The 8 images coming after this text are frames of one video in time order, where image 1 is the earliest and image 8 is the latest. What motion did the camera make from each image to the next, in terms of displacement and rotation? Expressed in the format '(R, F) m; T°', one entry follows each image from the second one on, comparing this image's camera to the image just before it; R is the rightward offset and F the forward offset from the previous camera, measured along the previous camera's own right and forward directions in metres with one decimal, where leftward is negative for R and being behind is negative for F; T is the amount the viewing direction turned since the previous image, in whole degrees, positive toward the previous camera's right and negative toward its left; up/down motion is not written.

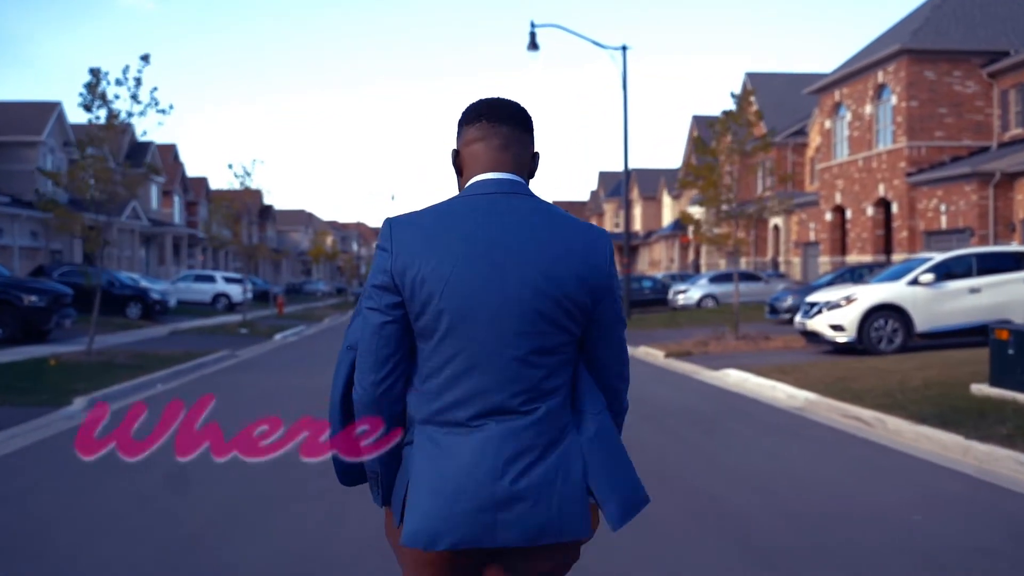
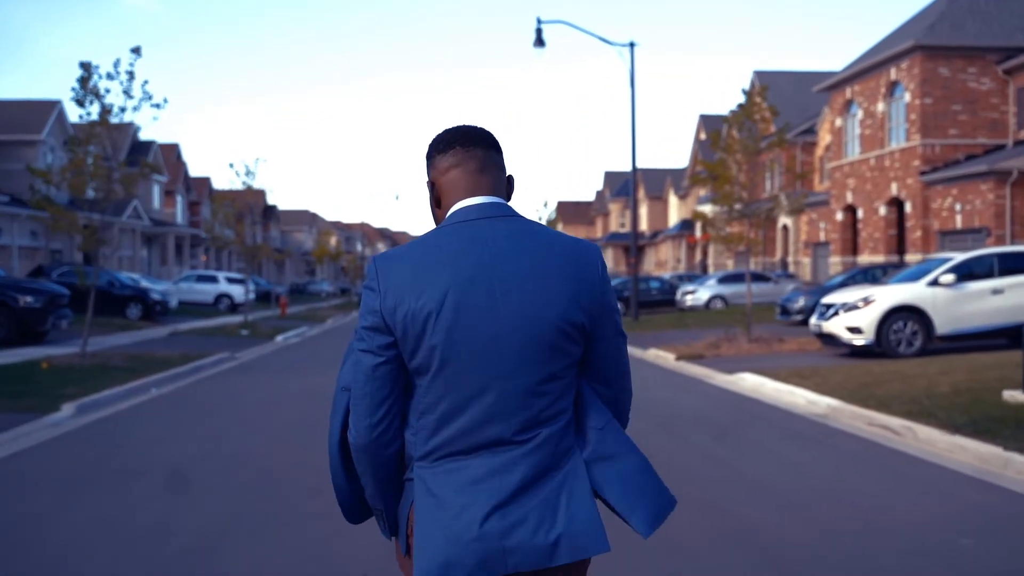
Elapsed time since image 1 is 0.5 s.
(0.0, +0.5) m; 0°
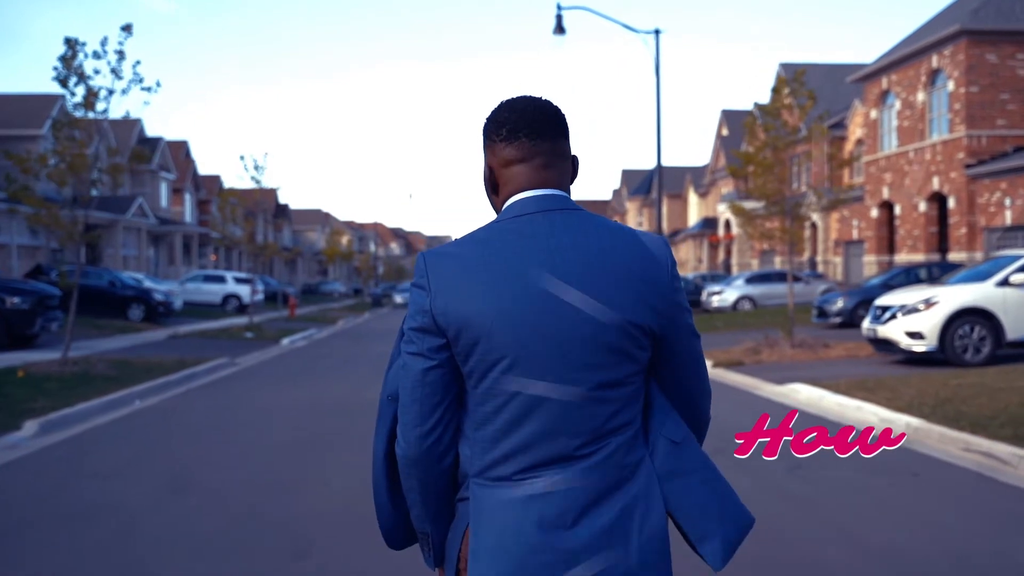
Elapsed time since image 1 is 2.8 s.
(-0.1, +1.4) m; -1°
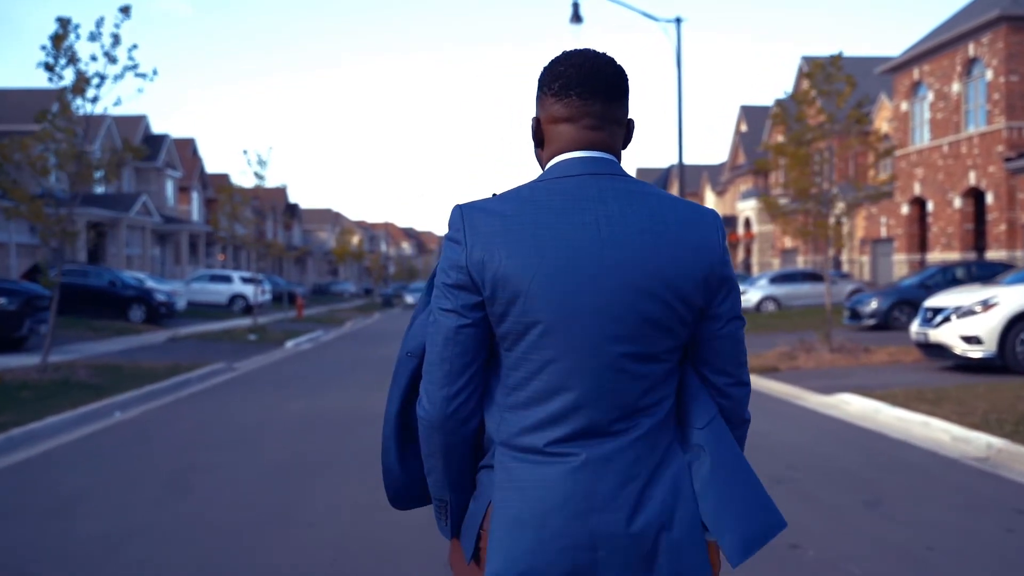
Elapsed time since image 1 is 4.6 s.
(-0.1, +1.1) m; -1°
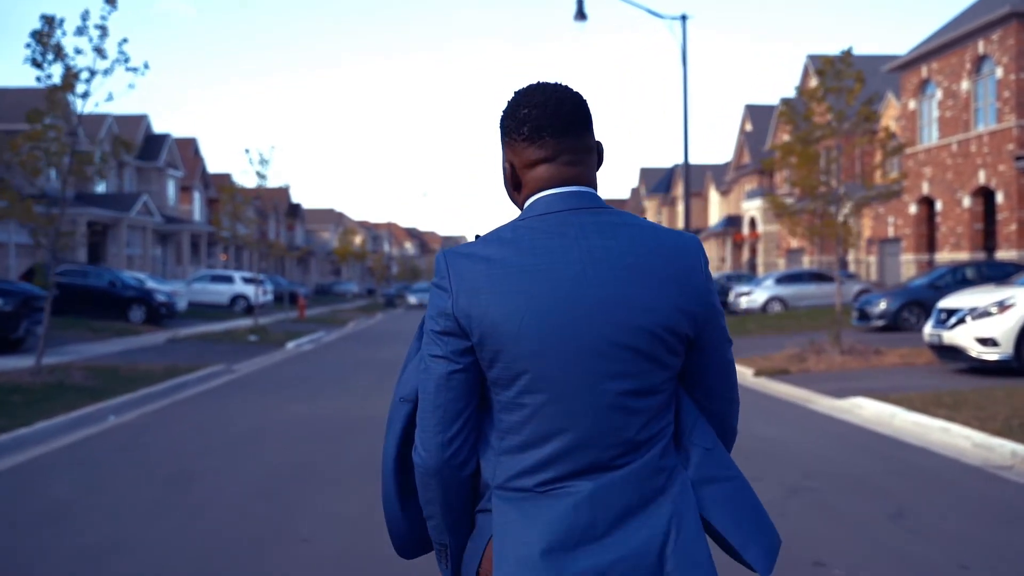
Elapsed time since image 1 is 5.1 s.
(0.0, +0.3) m; 0°
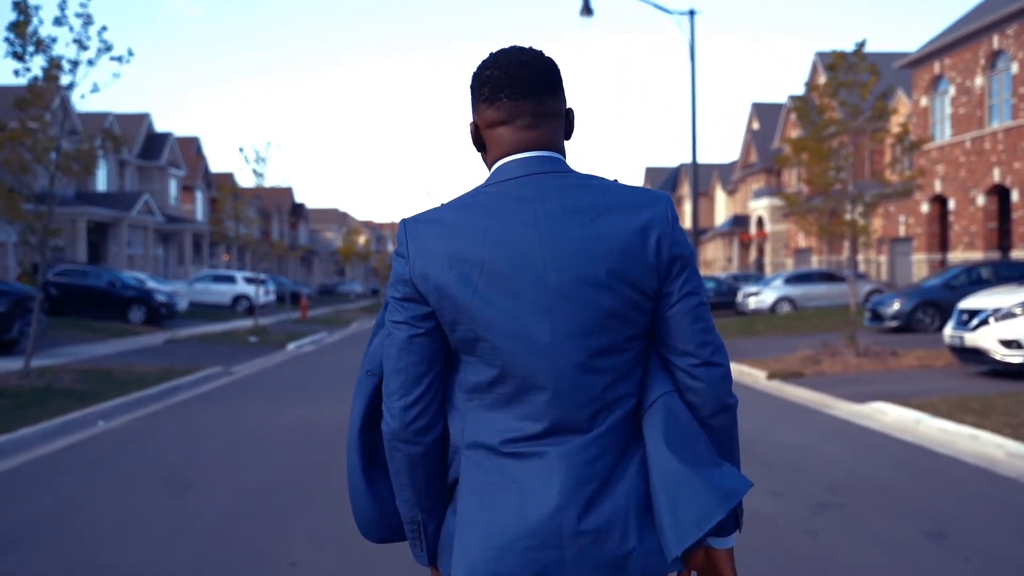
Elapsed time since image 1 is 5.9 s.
(0.0, +0.4) m; 0°
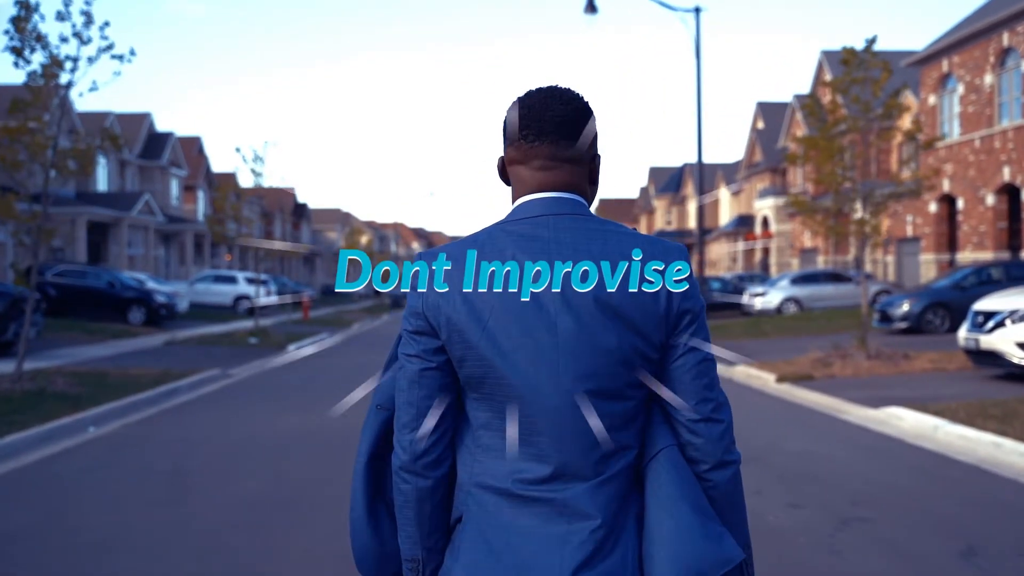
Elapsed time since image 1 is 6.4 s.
(0.0, +0.3) m; 0°
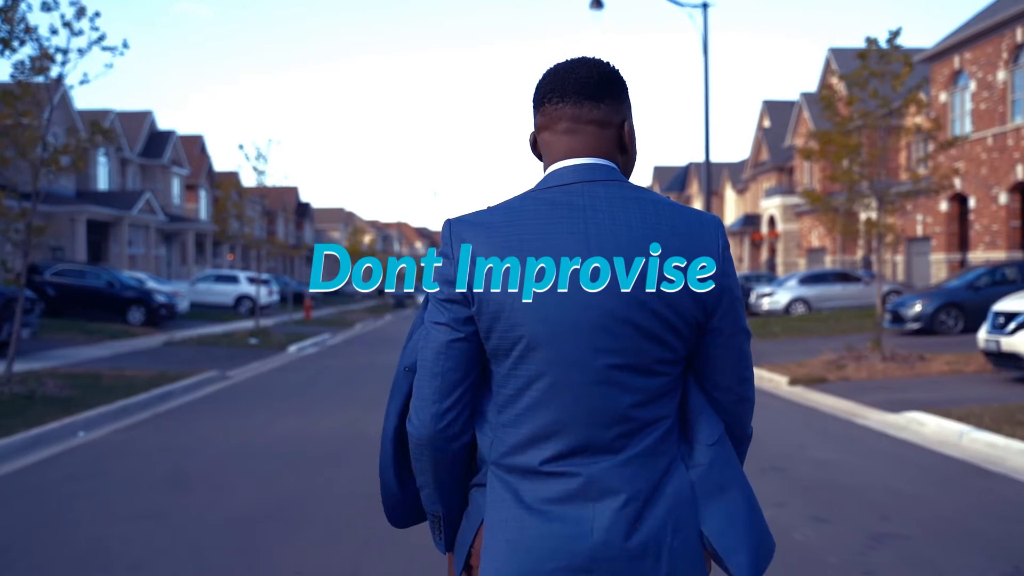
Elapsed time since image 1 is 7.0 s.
(0.0, +0.4) m; 0°
